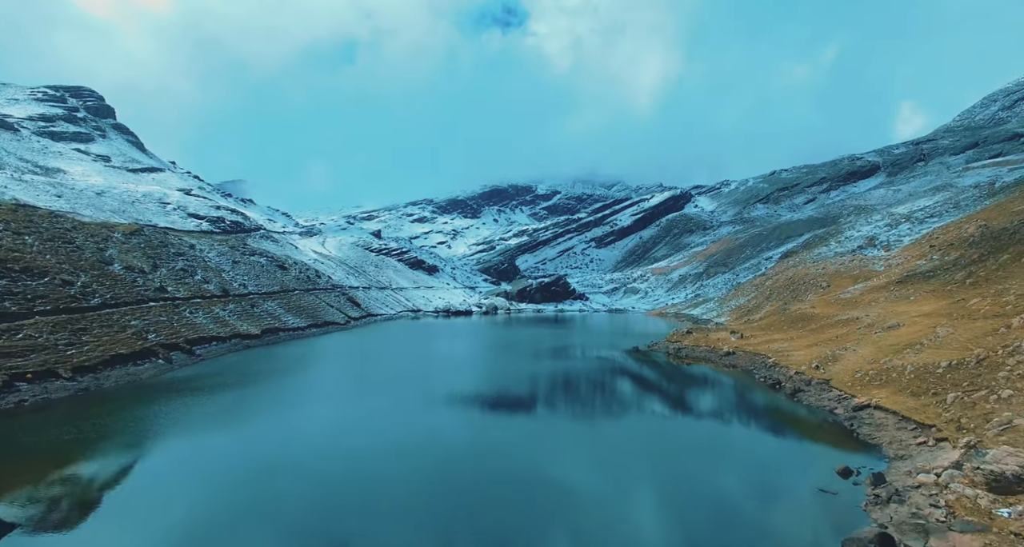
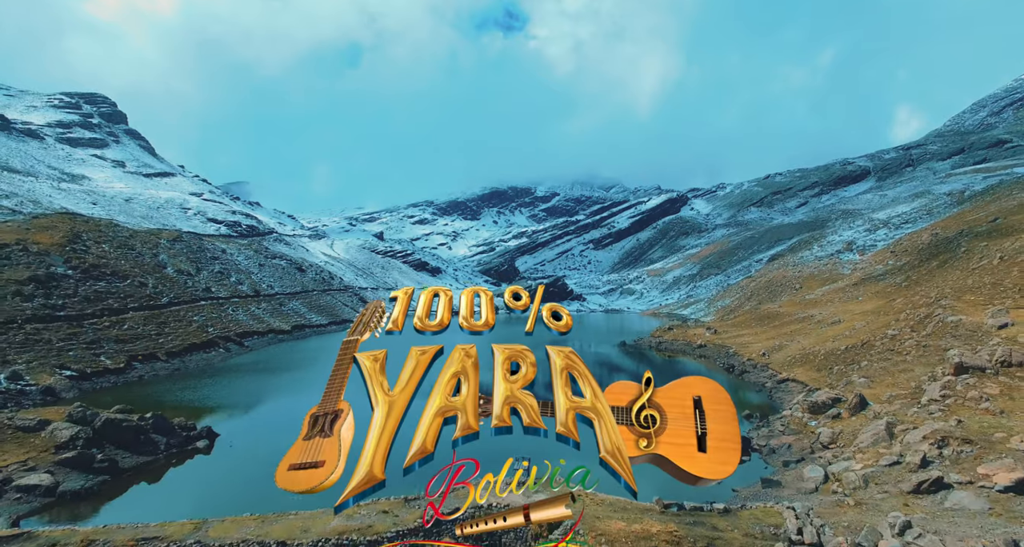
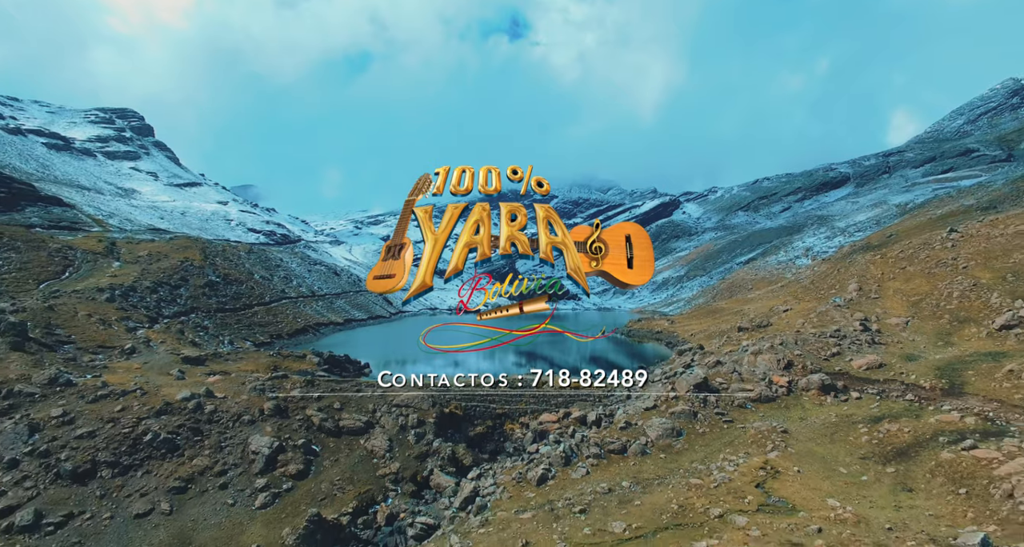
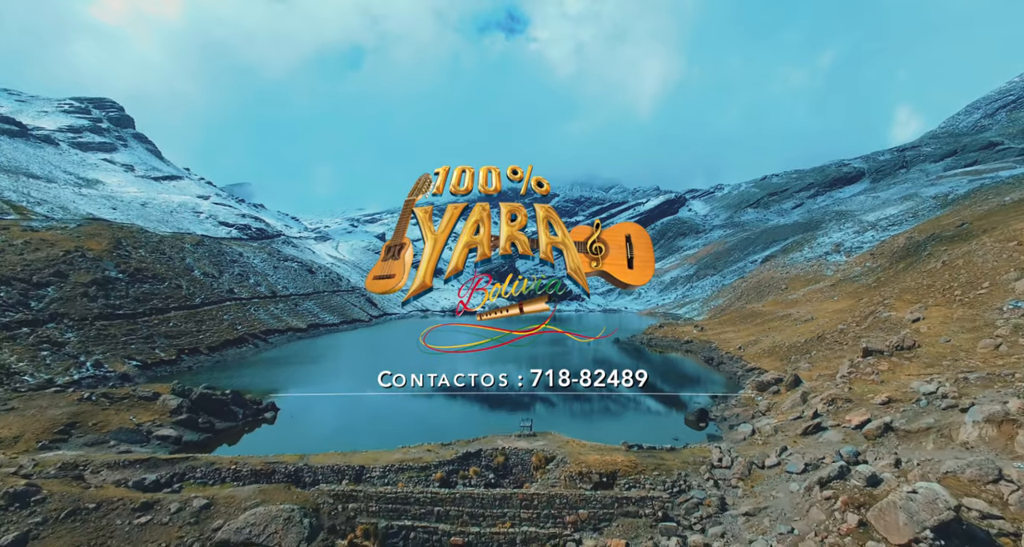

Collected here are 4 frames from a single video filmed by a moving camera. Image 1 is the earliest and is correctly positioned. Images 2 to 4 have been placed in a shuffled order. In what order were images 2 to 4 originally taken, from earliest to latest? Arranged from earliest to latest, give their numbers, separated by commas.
2, 4, 3
